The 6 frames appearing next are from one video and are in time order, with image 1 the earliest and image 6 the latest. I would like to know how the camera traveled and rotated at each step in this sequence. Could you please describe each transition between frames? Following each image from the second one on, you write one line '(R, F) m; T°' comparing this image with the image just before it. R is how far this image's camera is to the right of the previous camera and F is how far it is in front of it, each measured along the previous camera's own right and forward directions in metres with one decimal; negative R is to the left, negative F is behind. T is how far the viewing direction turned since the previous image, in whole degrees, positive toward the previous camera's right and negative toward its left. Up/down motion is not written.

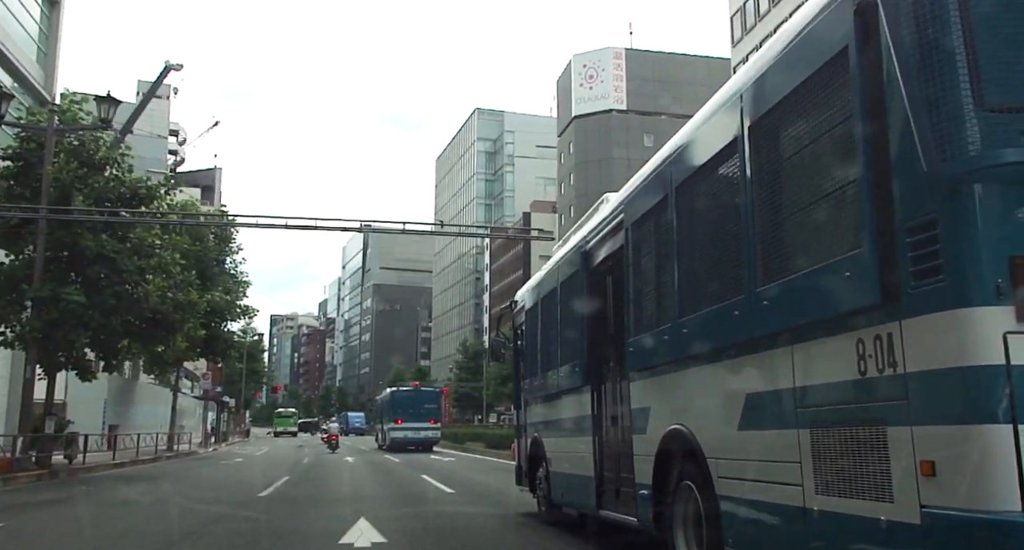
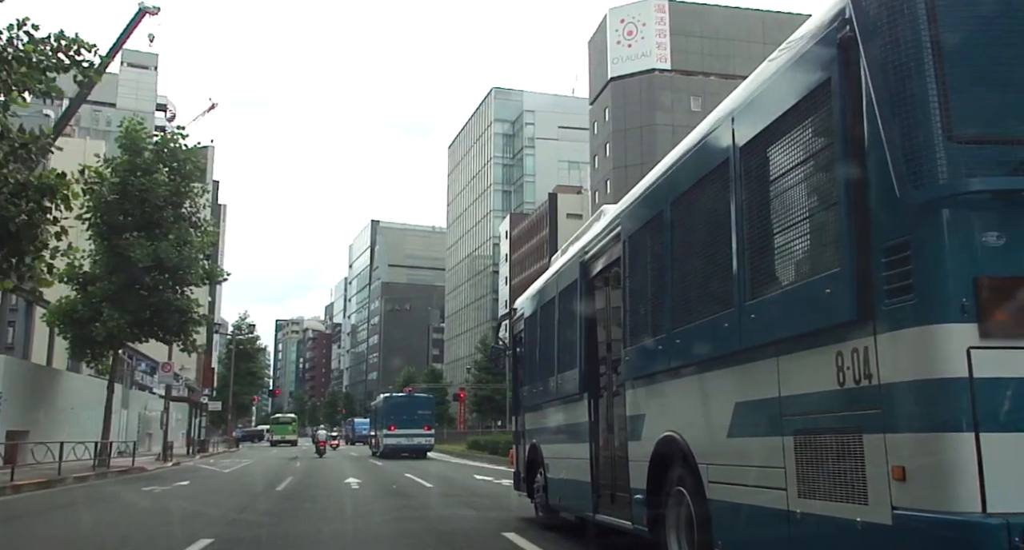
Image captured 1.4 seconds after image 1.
(0.0, -0.3) m; 0°
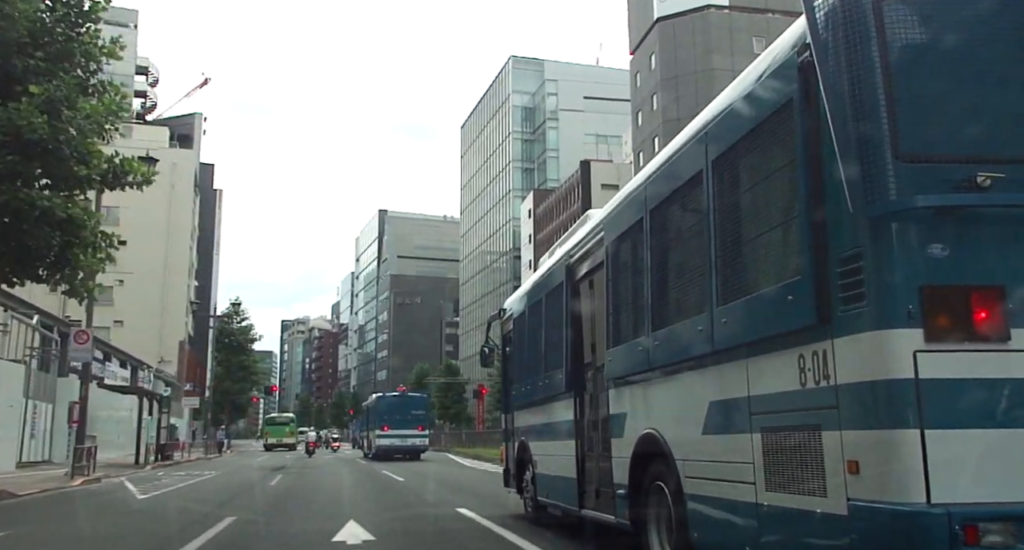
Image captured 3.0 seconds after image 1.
(0.0, -0.3) m; +1°
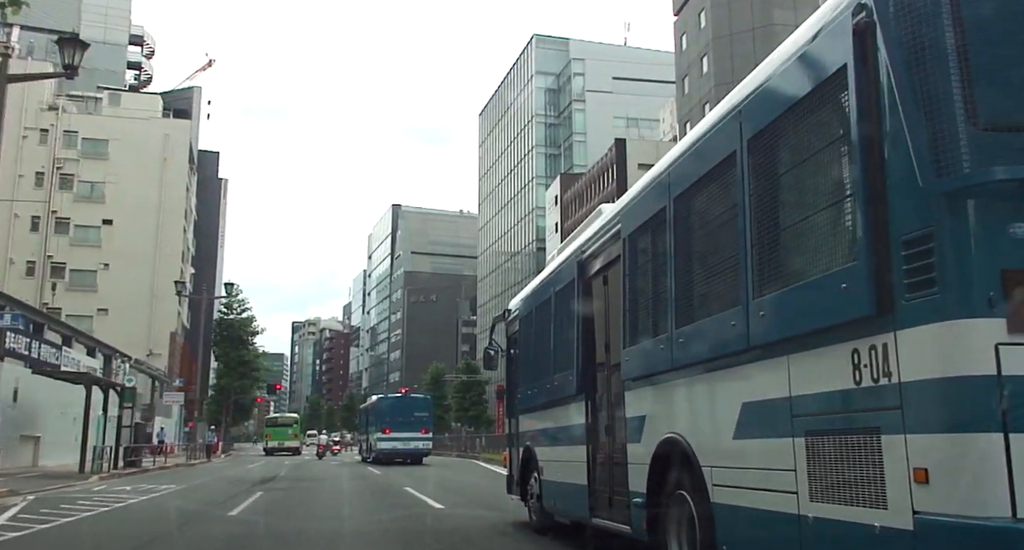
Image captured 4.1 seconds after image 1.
(-0.1, +0.4) m; 0°
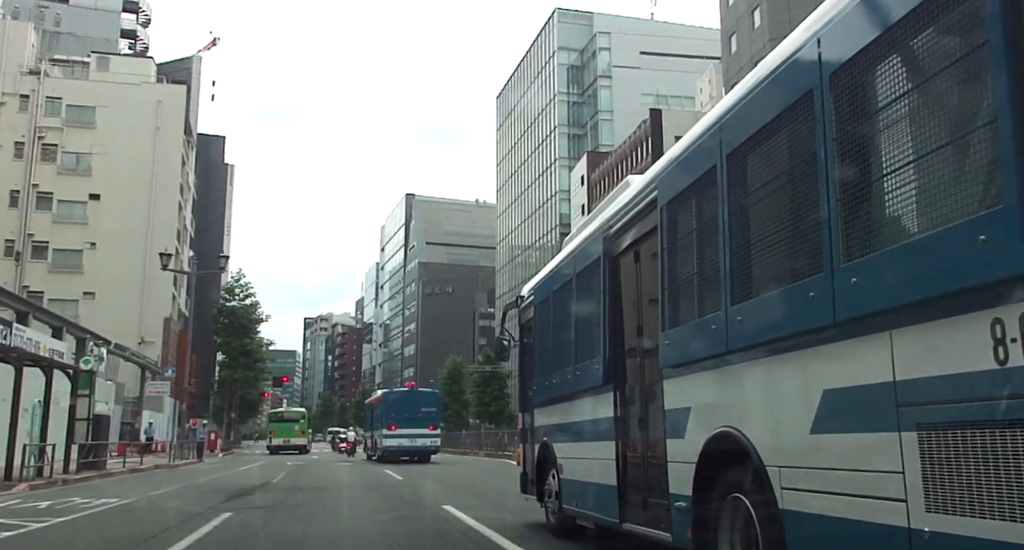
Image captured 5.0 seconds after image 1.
(-0.1, +0.8) m; 0°
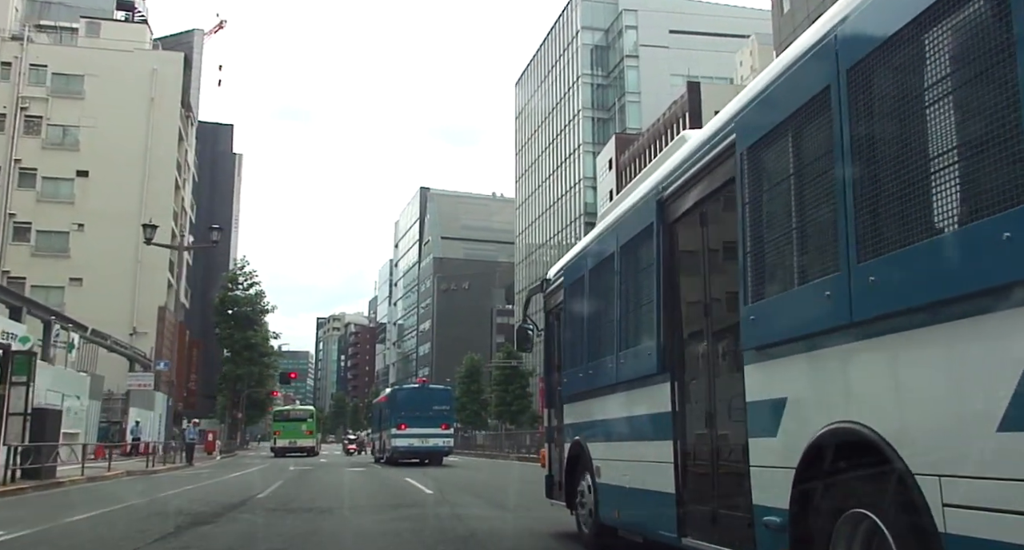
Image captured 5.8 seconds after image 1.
(-0.2, +1.1) m; -1°
